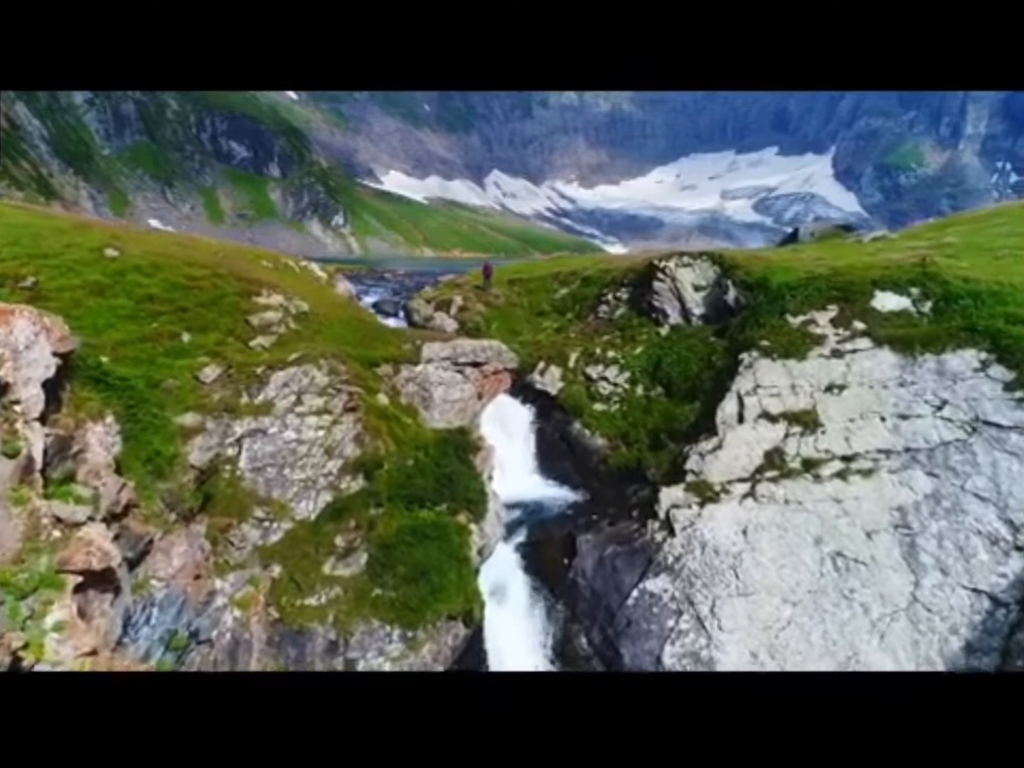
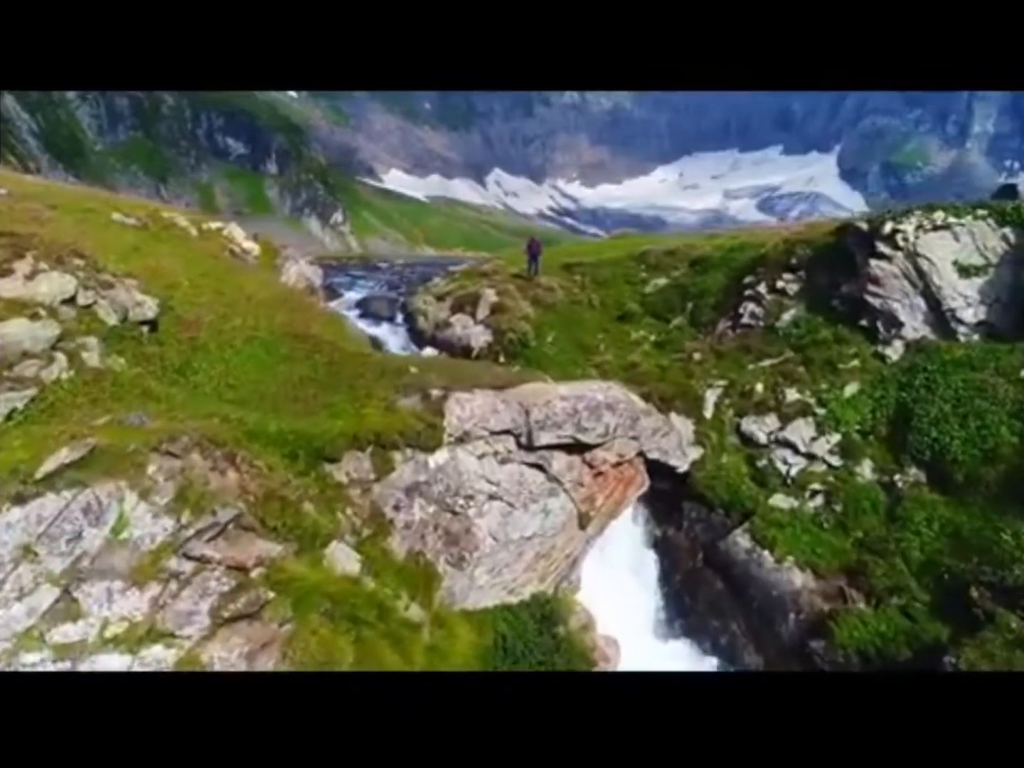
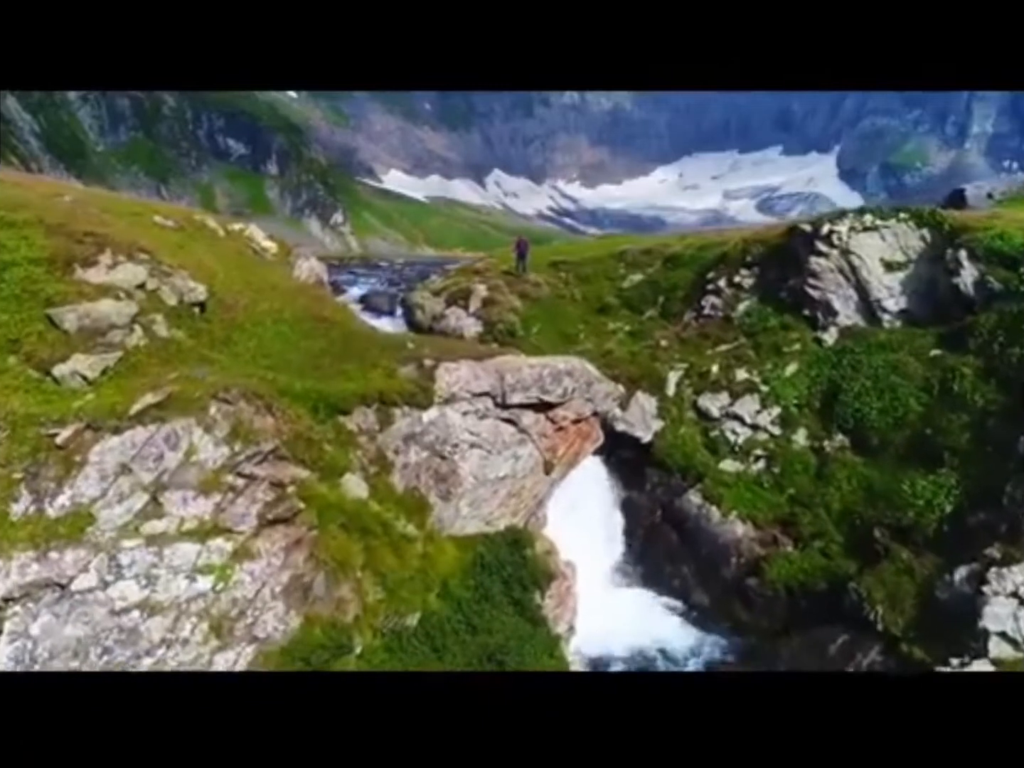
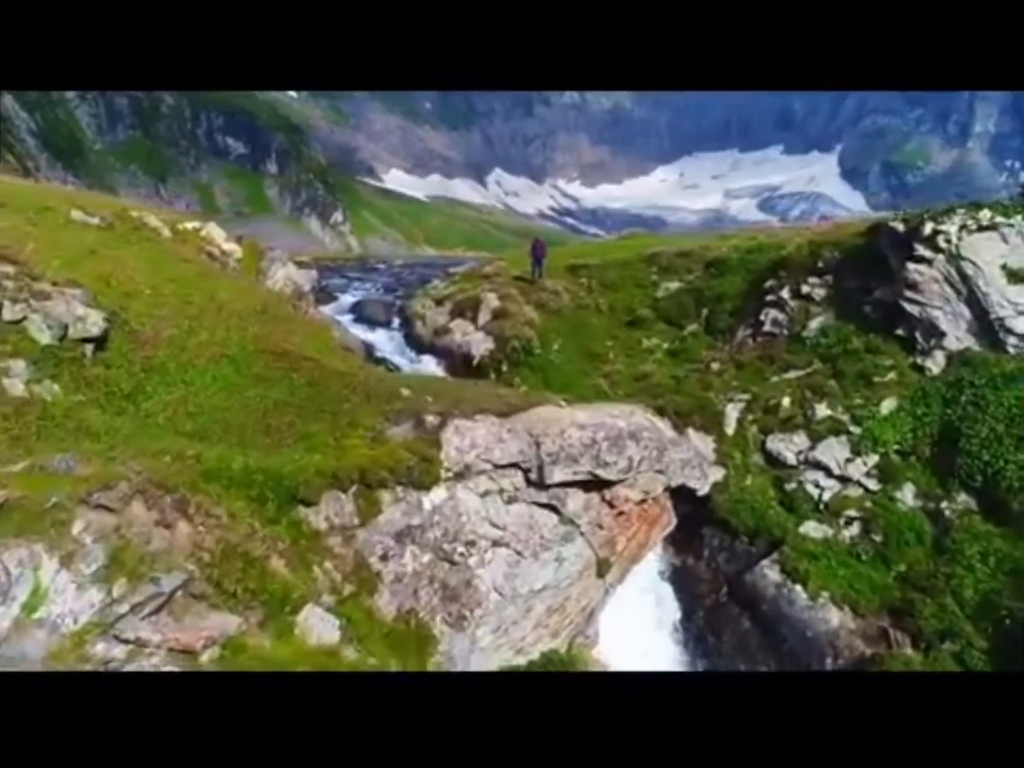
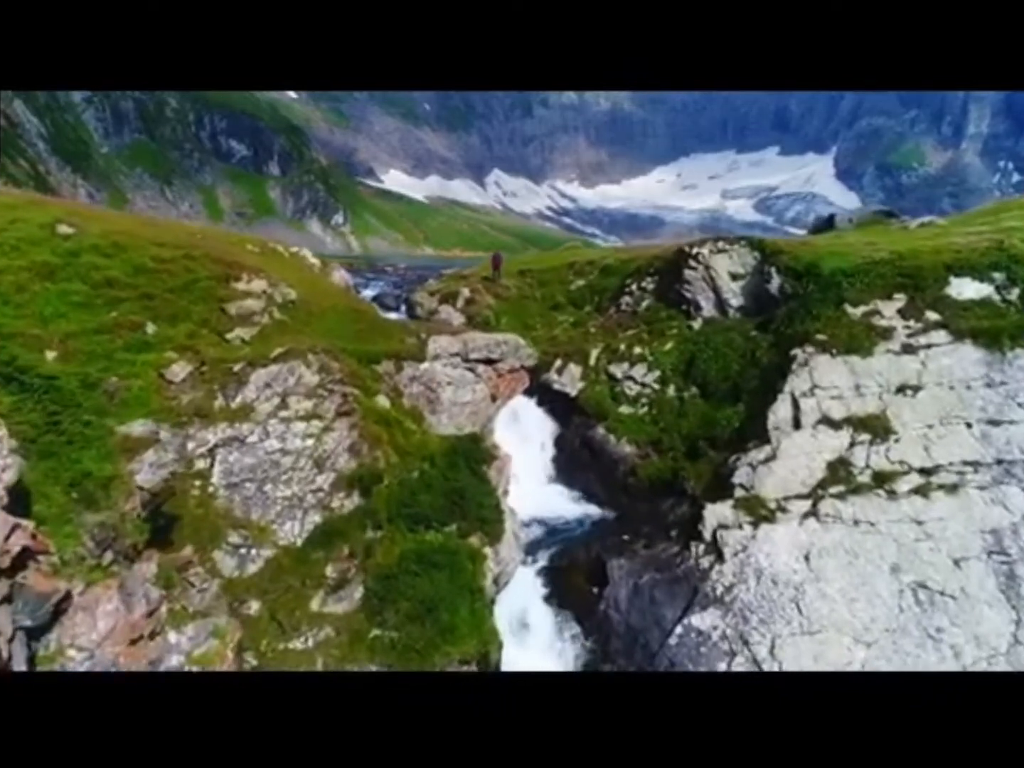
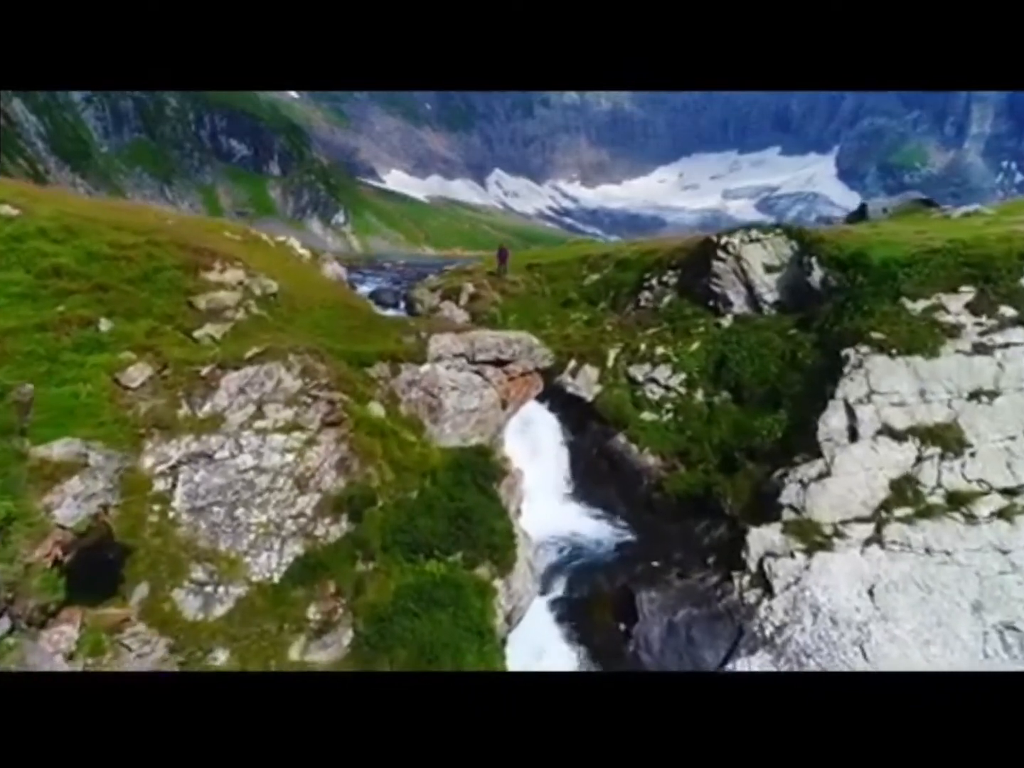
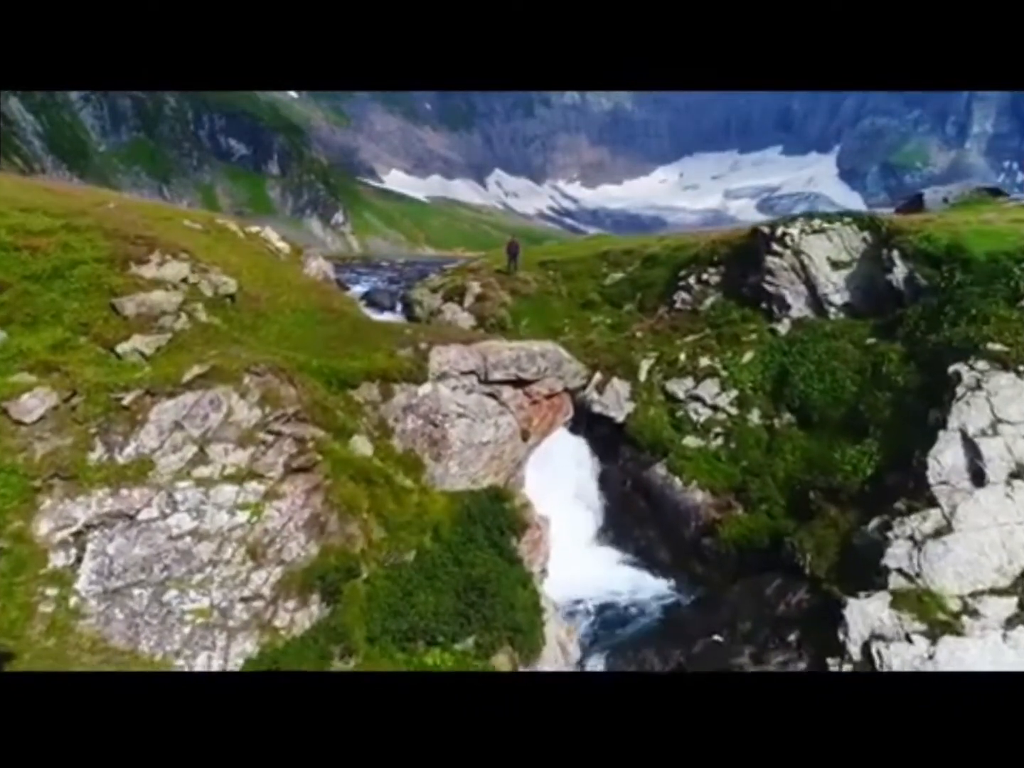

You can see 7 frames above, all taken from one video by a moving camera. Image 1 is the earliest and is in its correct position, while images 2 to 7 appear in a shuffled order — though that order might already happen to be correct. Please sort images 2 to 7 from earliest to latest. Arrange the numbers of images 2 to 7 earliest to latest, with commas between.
5, 6, 7, 3, 2, 4
